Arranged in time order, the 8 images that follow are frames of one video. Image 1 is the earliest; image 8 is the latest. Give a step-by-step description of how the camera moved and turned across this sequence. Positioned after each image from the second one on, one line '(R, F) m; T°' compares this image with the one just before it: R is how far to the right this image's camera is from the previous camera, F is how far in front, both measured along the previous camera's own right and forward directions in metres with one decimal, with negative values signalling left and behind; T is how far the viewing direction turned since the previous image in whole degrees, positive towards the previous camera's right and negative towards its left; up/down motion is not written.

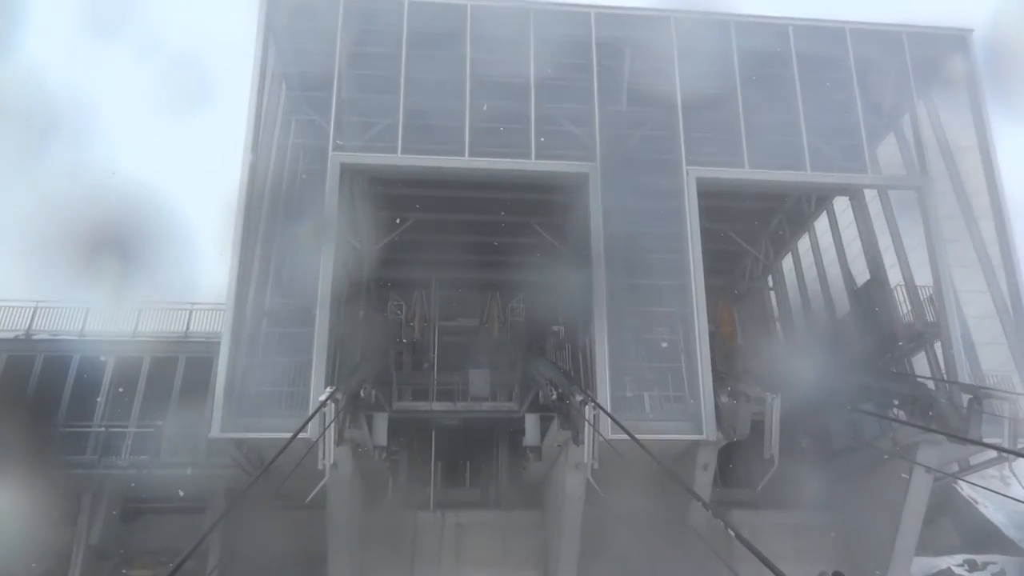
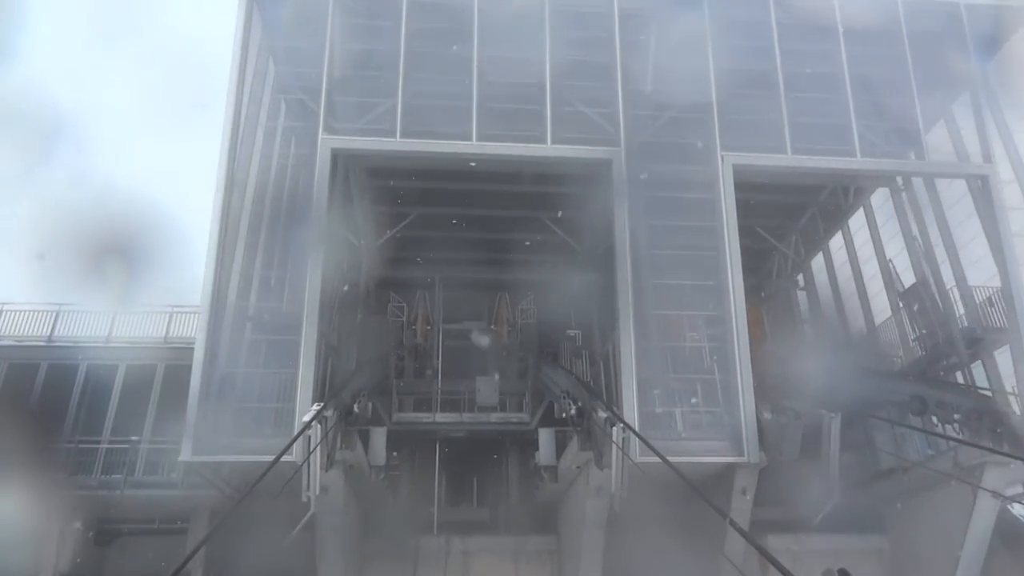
(-0.1, +1.8) m; 0°
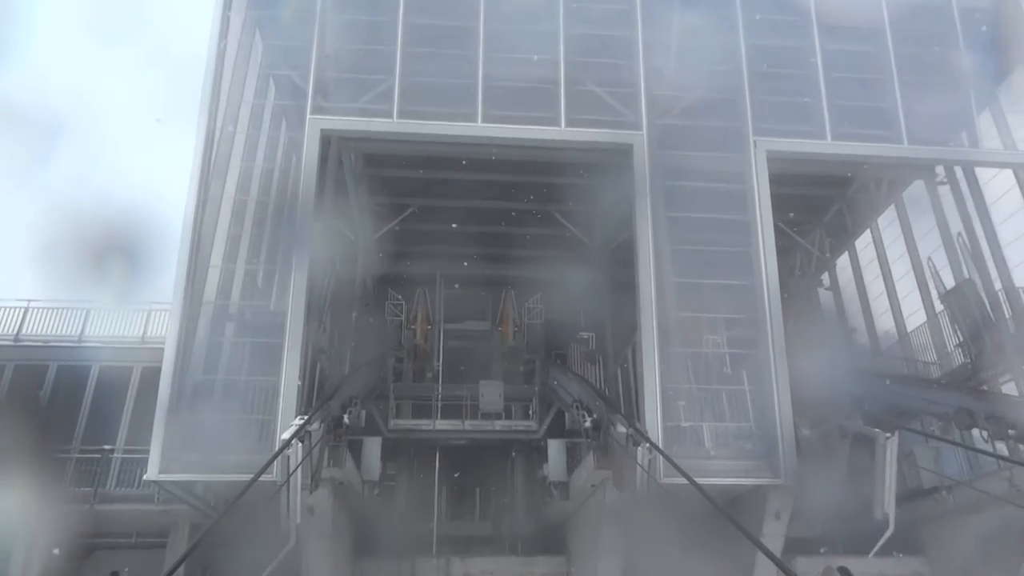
(-0.1, +1.4) m; 0°
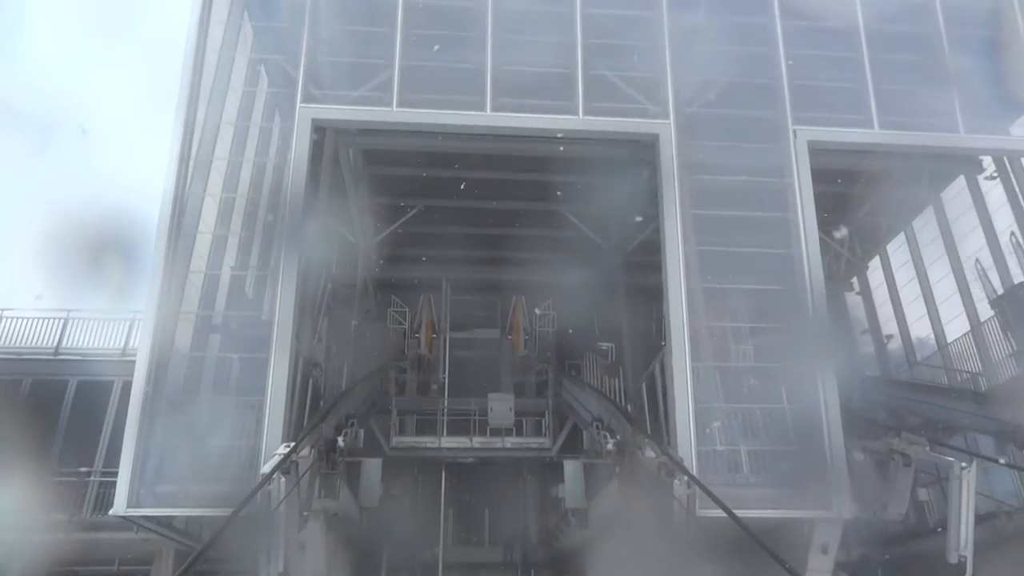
(-0.1, +1.3) m; 0°
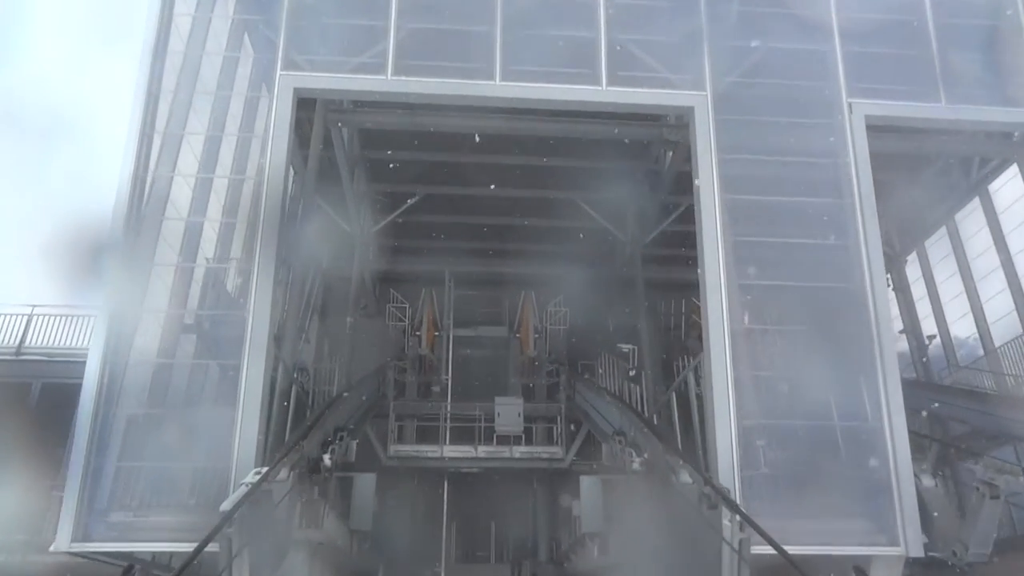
(-0.1, +1.4) m; 0°
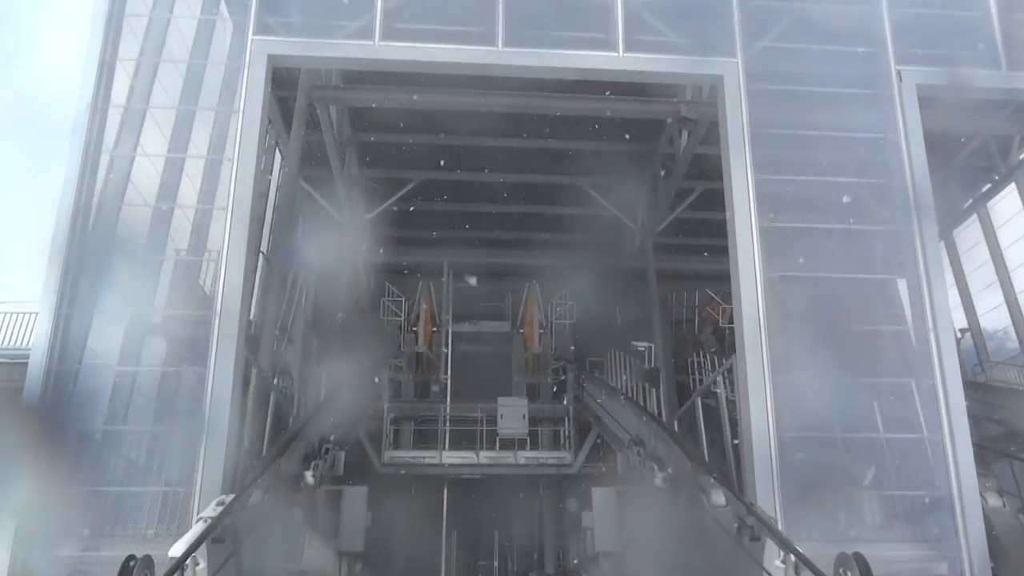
(-0.1, +1.1) m; 0°
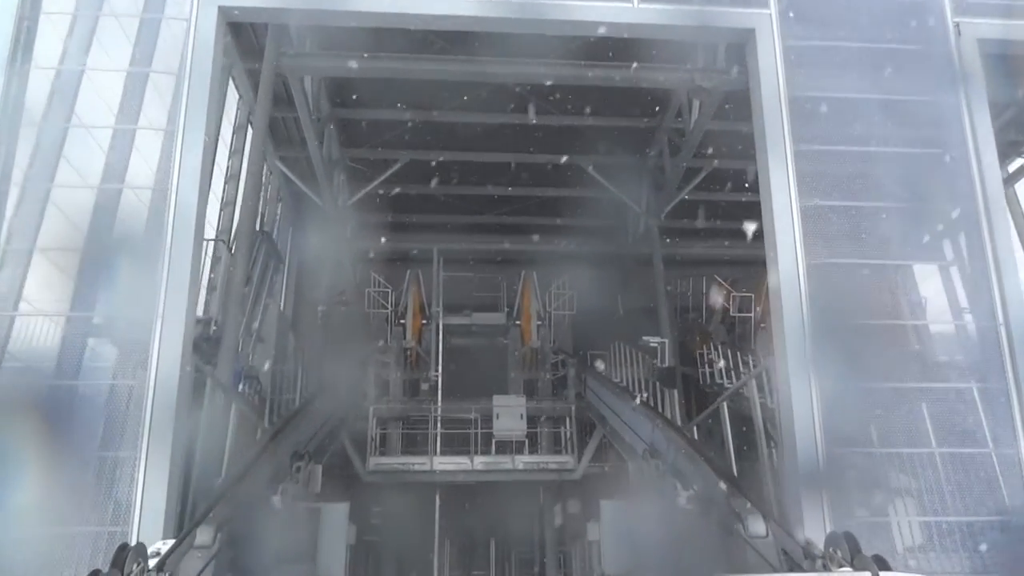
(-0.1, +1.2) m; +1°
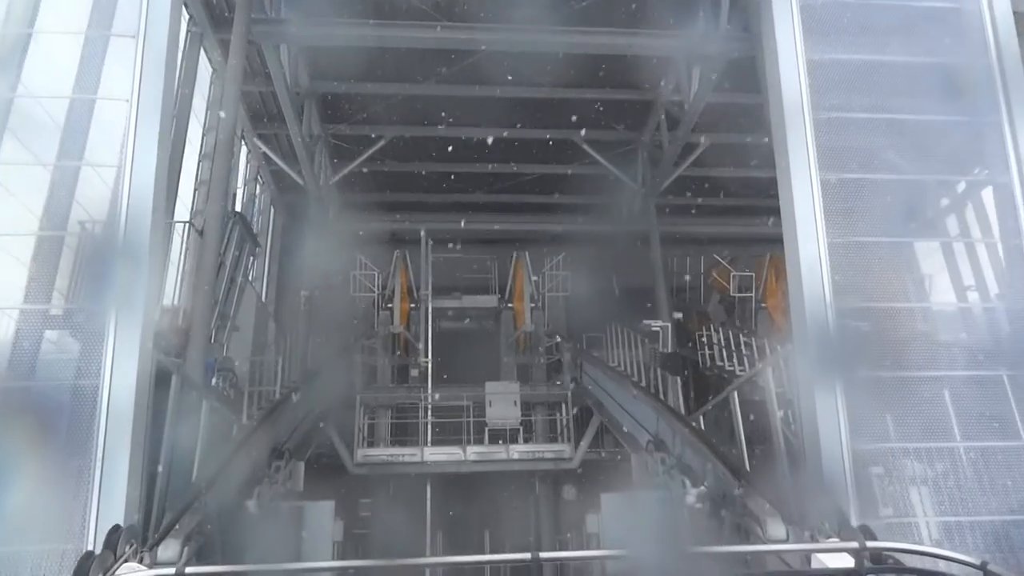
(0.0, +0.6) m; +1°
